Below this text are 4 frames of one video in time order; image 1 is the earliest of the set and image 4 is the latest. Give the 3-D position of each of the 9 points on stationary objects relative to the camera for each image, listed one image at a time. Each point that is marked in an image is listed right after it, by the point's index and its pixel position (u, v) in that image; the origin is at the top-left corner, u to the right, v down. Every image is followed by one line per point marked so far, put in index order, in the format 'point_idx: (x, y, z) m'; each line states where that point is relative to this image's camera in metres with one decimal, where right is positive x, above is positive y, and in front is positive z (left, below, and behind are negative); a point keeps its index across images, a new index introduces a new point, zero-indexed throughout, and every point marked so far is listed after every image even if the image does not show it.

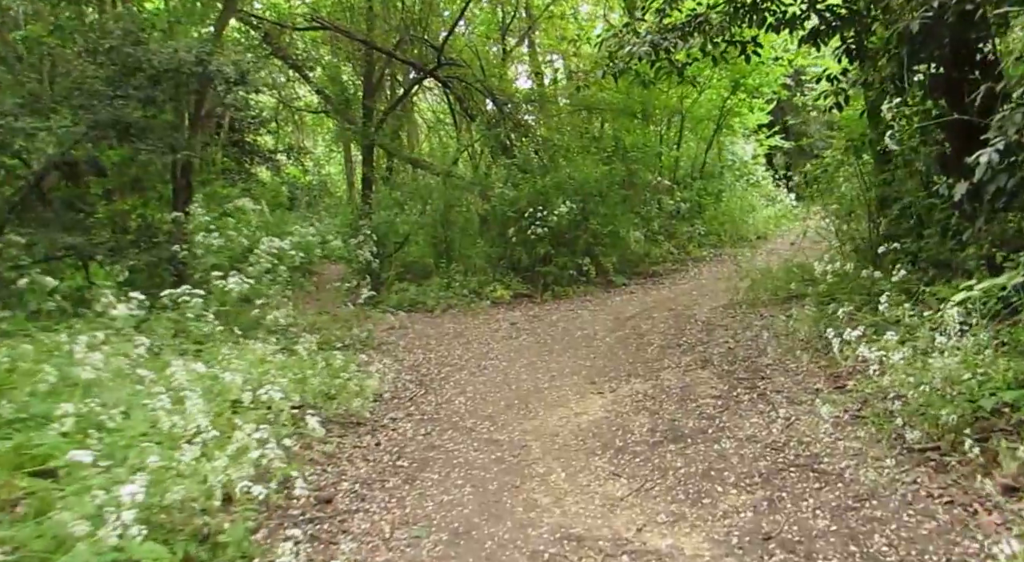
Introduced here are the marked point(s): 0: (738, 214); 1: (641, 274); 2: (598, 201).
0: (+4.8, +1.4, +14.9) m
1: (+2.2, +0.1, +11.6) m
2: (+1.4, +1.3, +11.3) m
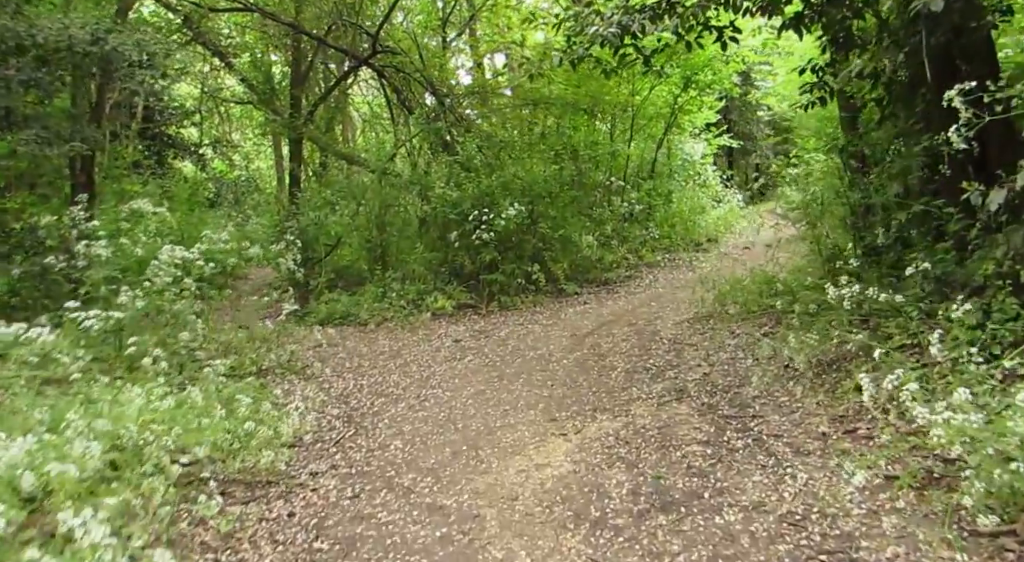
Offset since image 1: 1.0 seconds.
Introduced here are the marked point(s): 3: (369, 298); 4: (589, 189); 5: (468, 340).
0: (+3.7, +1.3, +14.3) m
1: (+1.3, 0.0, +10.8) m
2: (+0.5, +1.2, +10.5) m
3: (-2.1, -0.2, +10.0) m
4: (+1.2, +1.5, +11.6) m
5: (-0.5, -0.7, +8.0) m
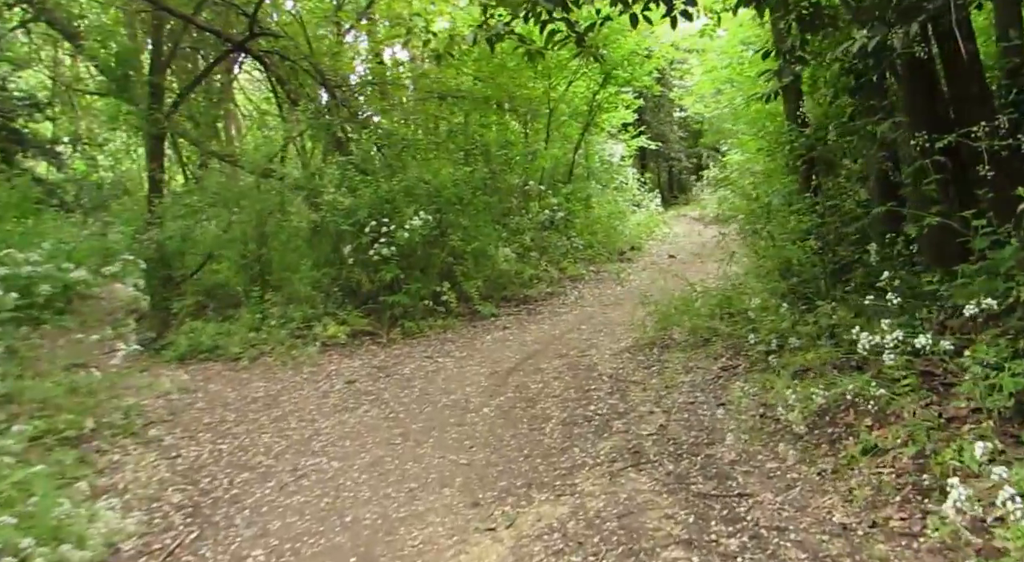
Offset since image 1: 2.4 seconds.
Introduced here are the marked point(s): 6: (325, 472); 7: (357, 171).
0: (+1.9, +1.1, +13.4) m
1: (0.0, -0.3, +9.6) m
2: (-0.7, +0.9, +9.2) m
3: (-3.2, -0.5, +8.3) m
4: (-0.2, +1.3, +10.3) m
5: (-1.4, -1.0, +6.6) m
6: (-1.2, -1.2, +4.6) m
7: (-2.0, +1.4, +9.1) m
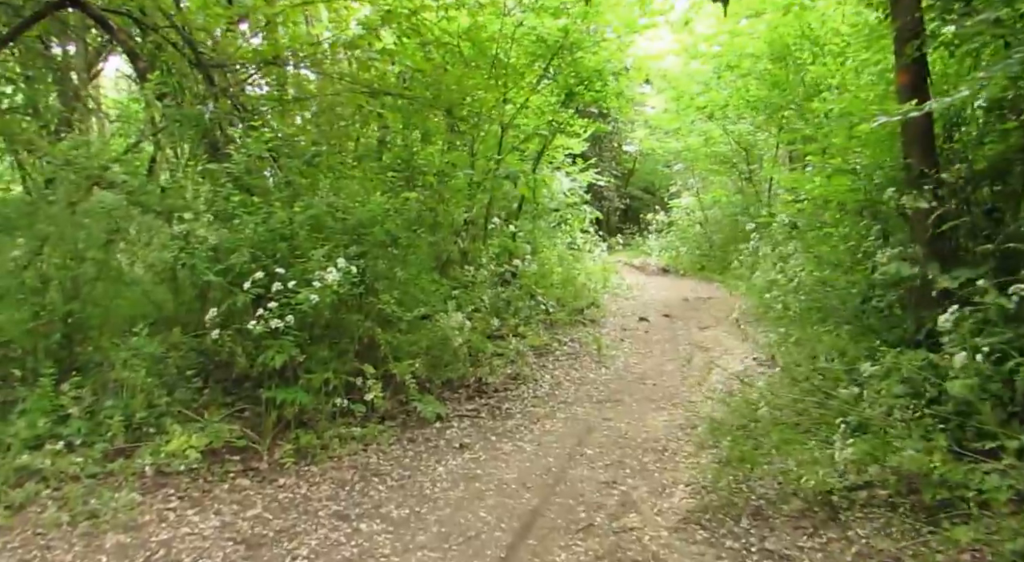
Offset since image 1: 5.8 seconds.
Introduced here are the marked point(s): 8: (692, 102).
0: (+1.0, +0.1, +10.7) m
1: (-0.4, -1.0, +6.6) m
2: (-1.1, +0.2, +6.2) m
3: (-3.5, -1.1, +4.9) m
4: (-0.7, +0.5, +7.4) m
5: (-1.4, -1.5, +3.4) m
6: (-1.0, -1.7, +1.4) m
7: (-2.3, +0.8, +5.9) m
8: (+3.2, +3.2, +12.5) m
